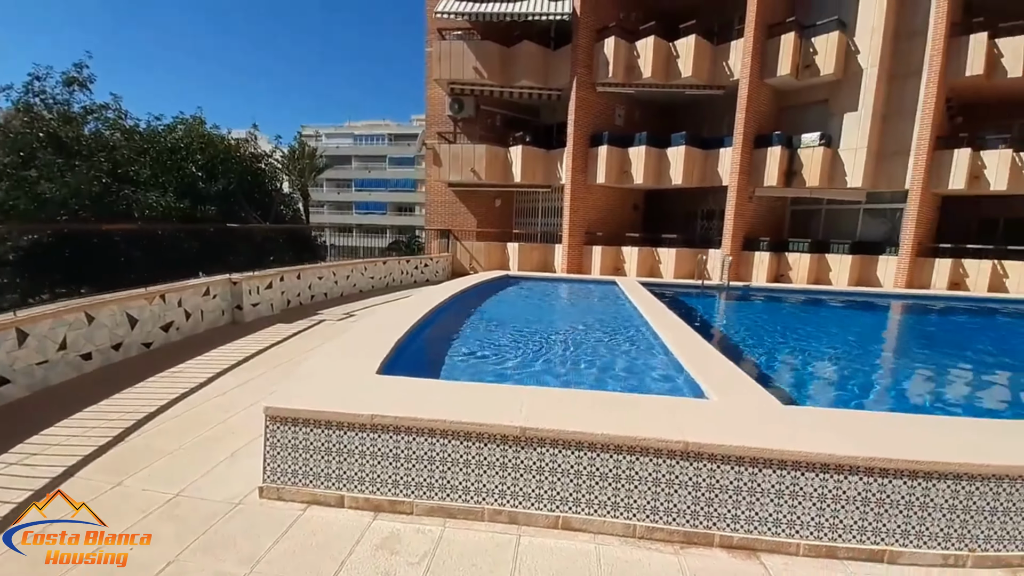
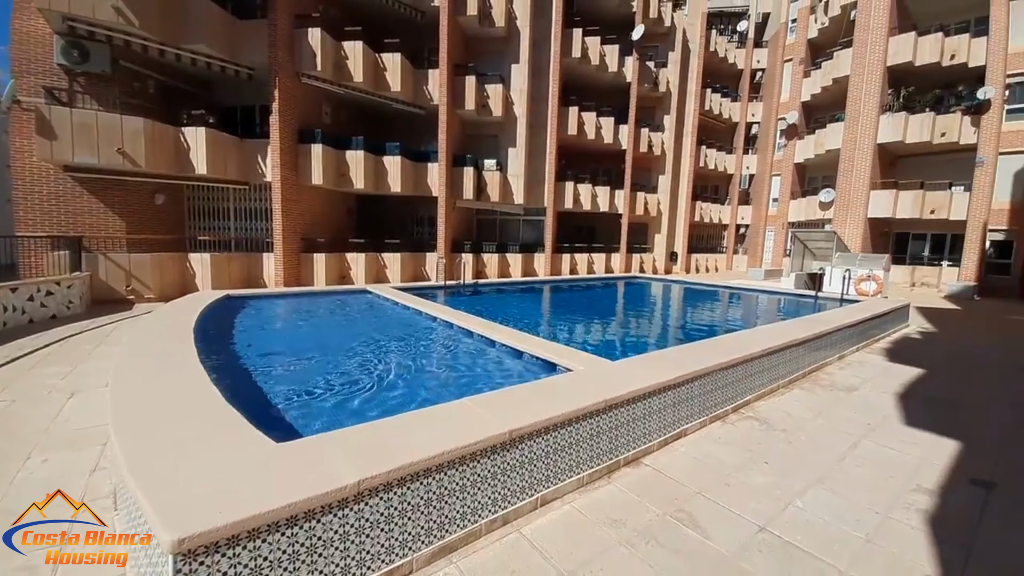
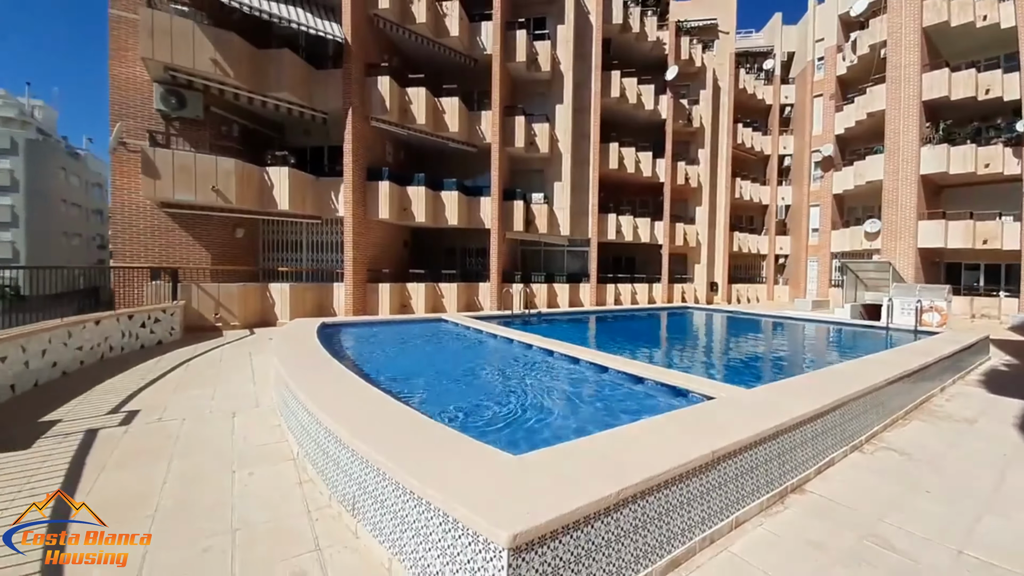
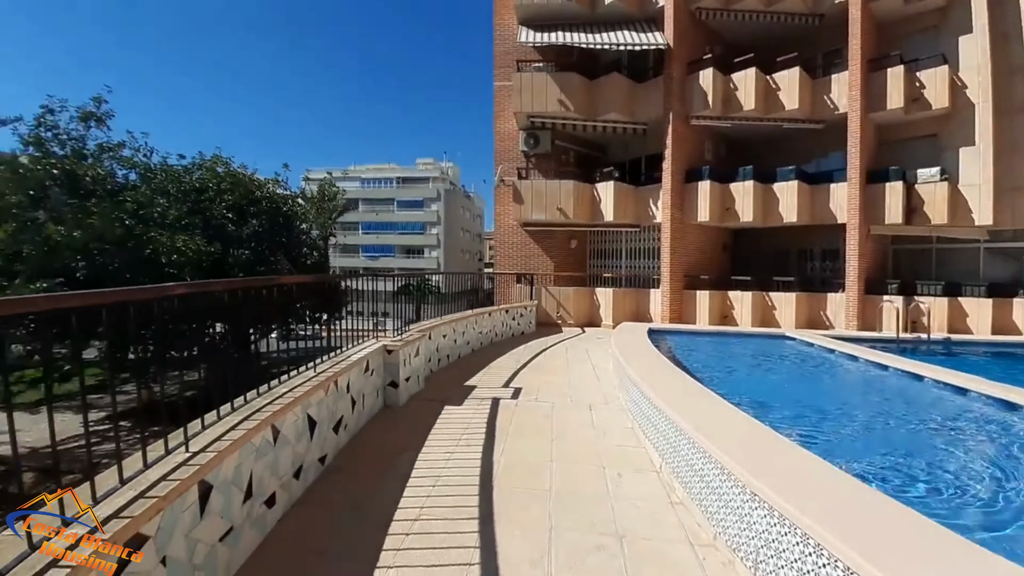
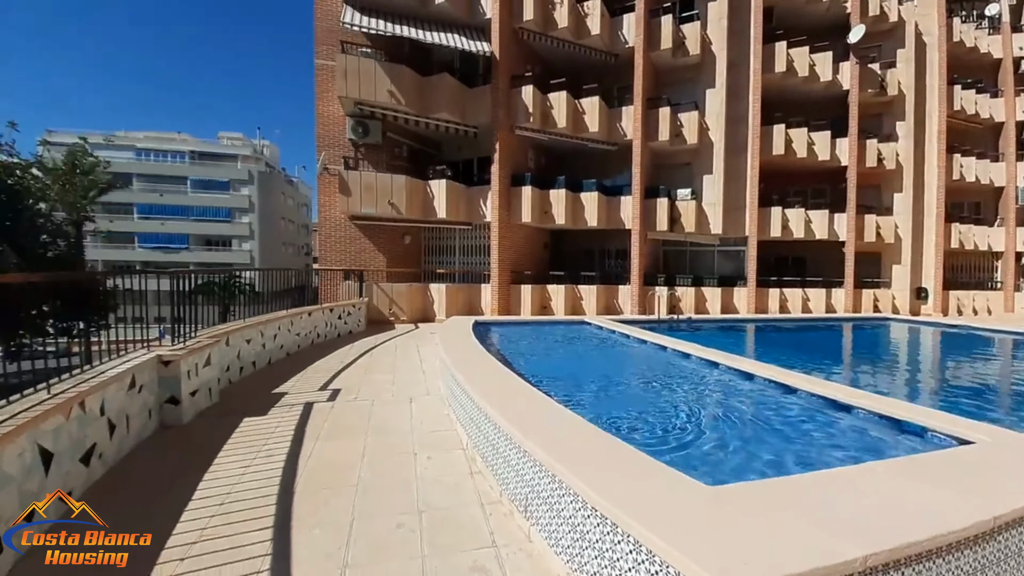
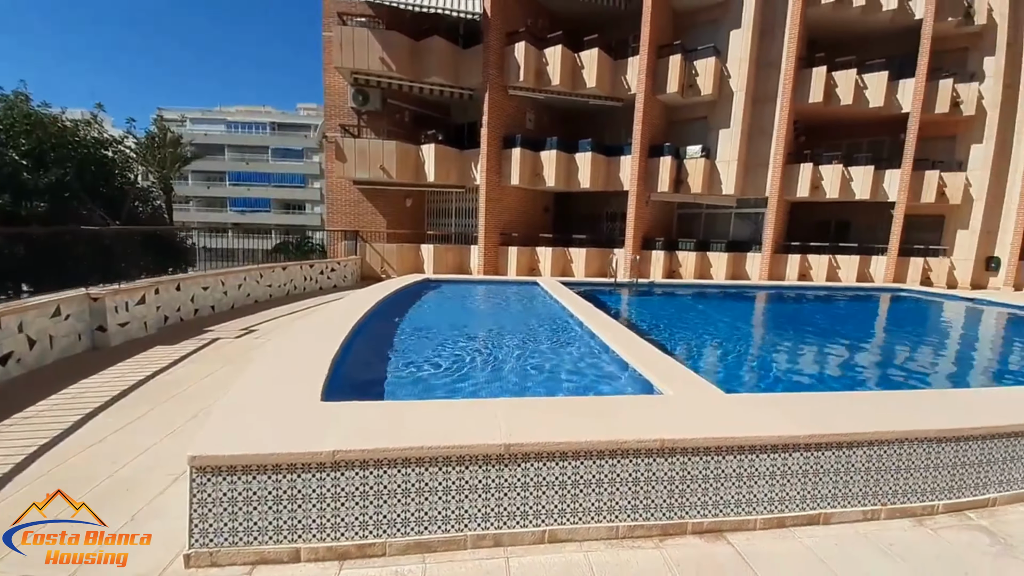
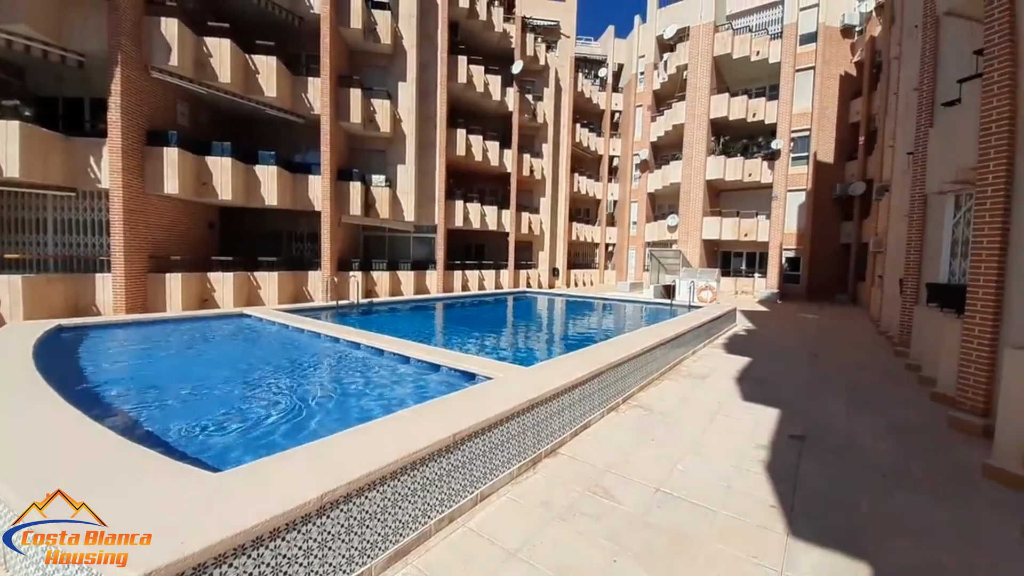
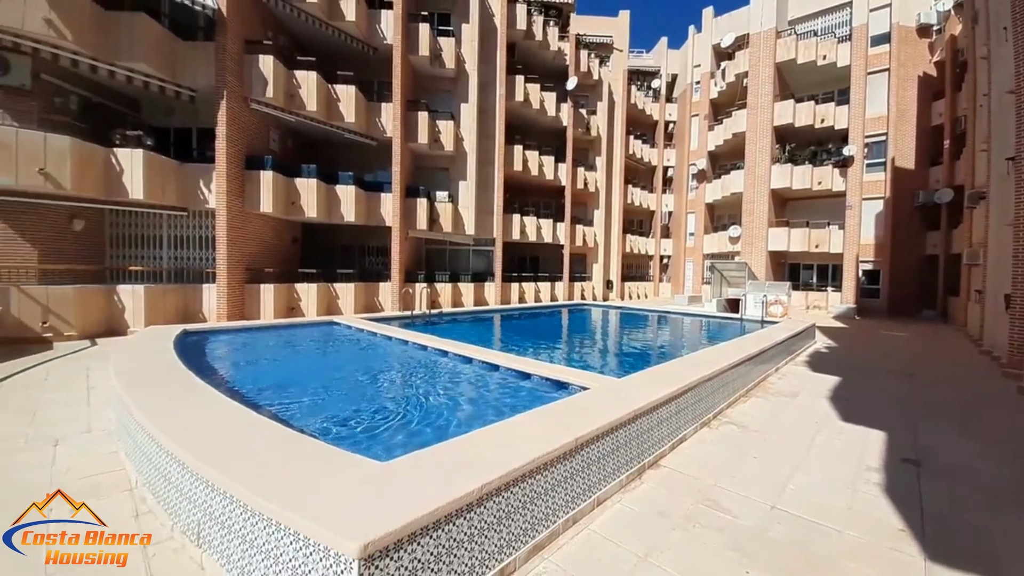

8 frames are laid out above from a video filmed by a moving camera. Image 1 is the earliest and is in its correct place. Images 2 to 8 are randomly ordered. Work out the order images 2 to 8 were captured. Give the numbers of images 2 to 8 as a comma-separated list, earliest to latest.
6, 2, 7, 8, 3, 5, 4
